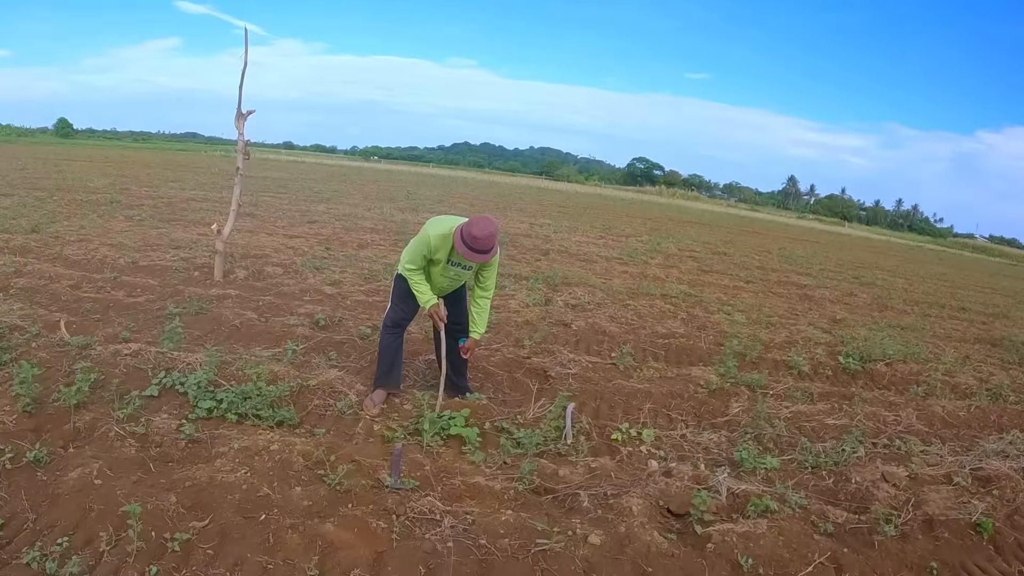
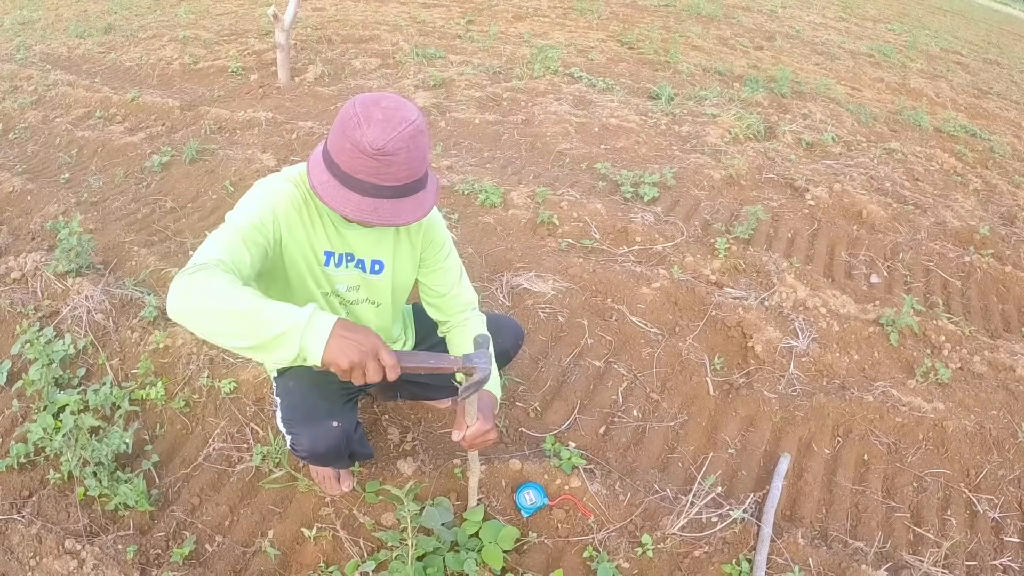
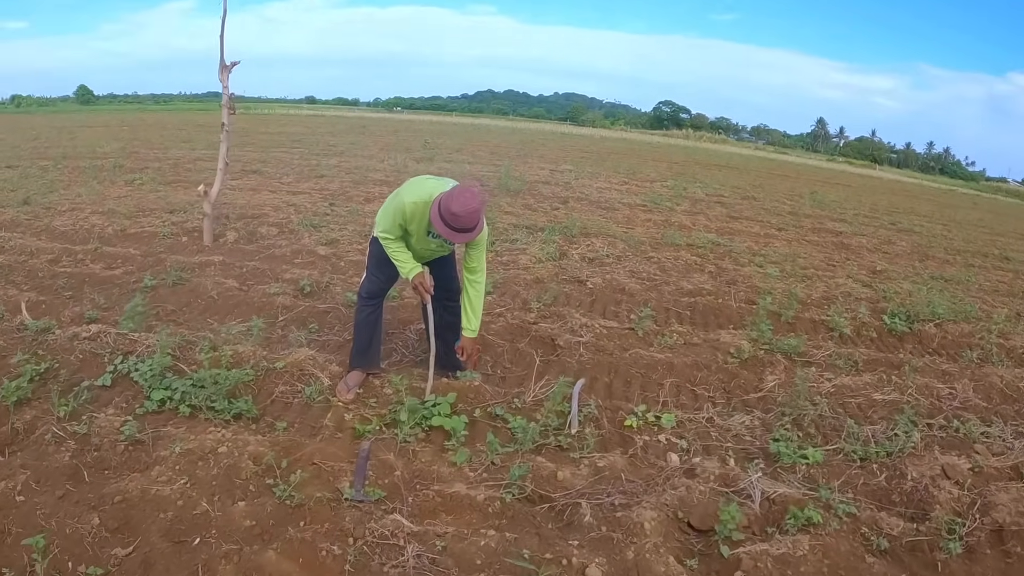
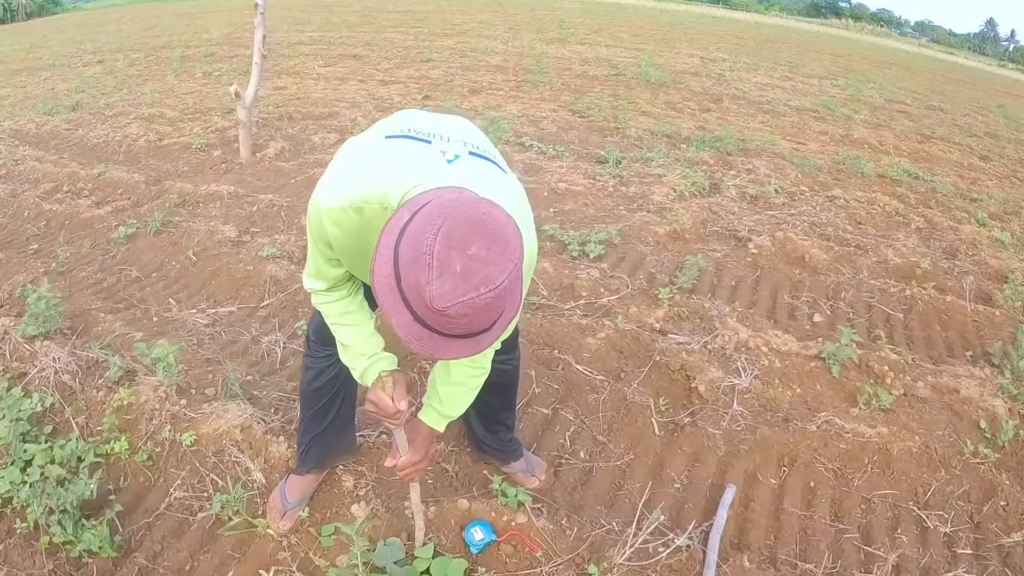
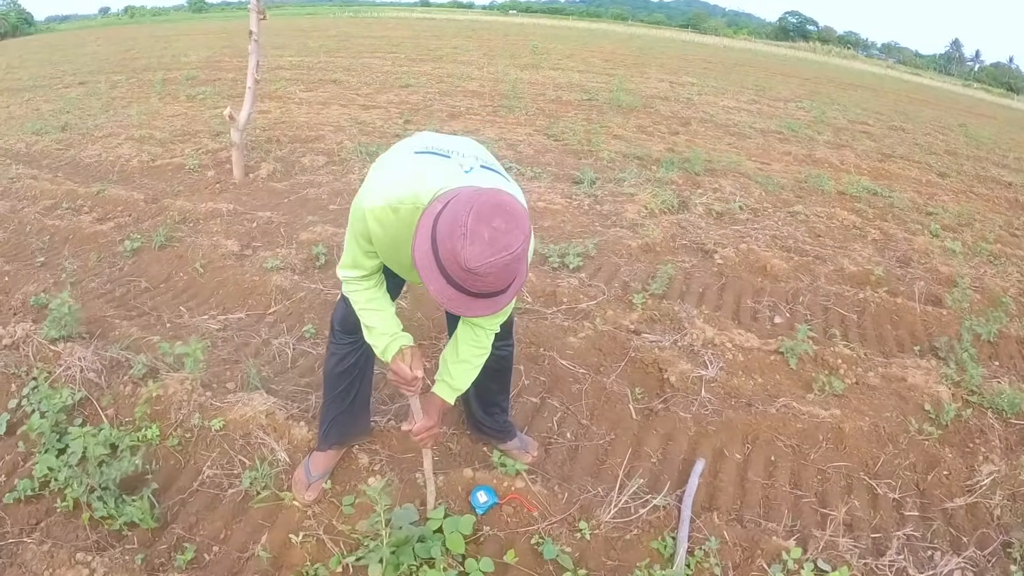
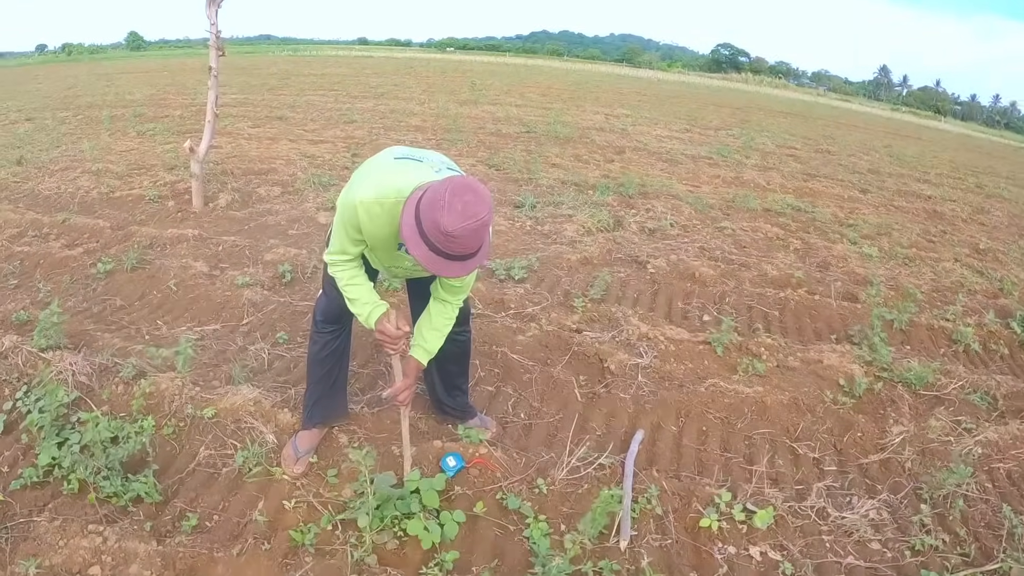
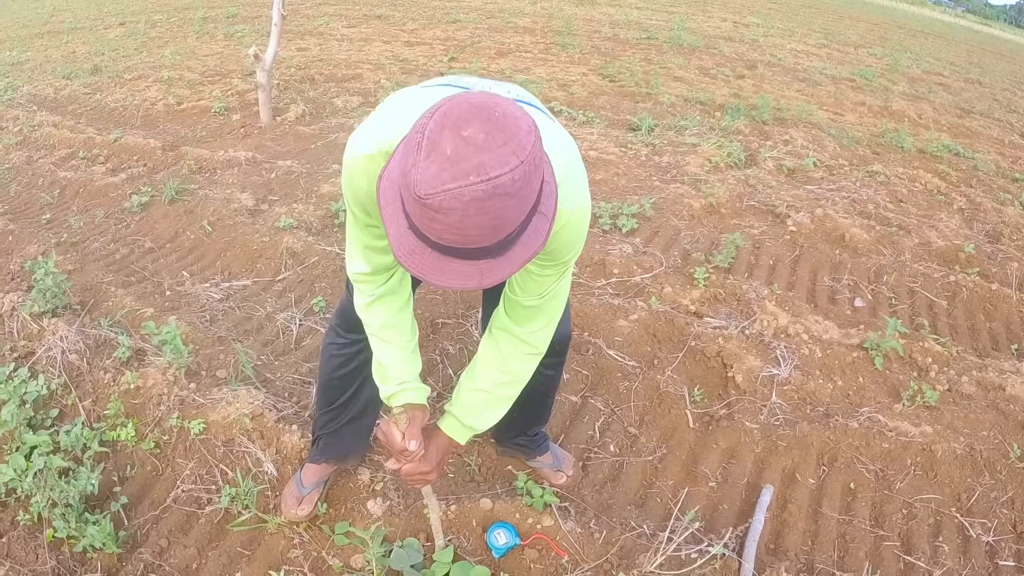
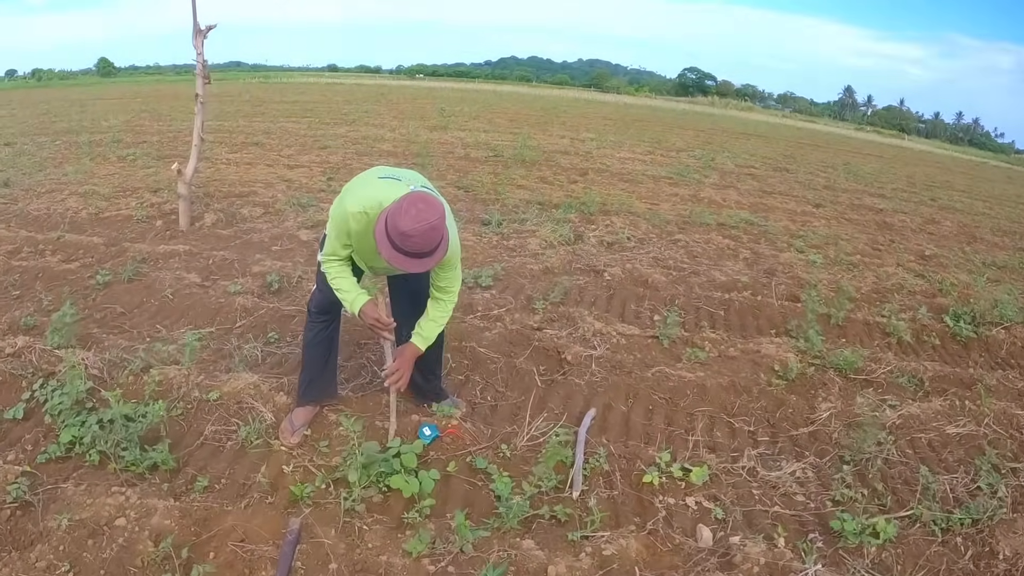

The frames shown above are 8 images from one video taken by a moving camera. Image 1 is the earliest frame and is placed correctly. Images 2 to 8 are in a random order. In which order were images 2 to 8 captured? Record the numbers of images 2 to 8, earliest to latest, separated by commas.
3, 8, 6, 5, 4, 7, 2
